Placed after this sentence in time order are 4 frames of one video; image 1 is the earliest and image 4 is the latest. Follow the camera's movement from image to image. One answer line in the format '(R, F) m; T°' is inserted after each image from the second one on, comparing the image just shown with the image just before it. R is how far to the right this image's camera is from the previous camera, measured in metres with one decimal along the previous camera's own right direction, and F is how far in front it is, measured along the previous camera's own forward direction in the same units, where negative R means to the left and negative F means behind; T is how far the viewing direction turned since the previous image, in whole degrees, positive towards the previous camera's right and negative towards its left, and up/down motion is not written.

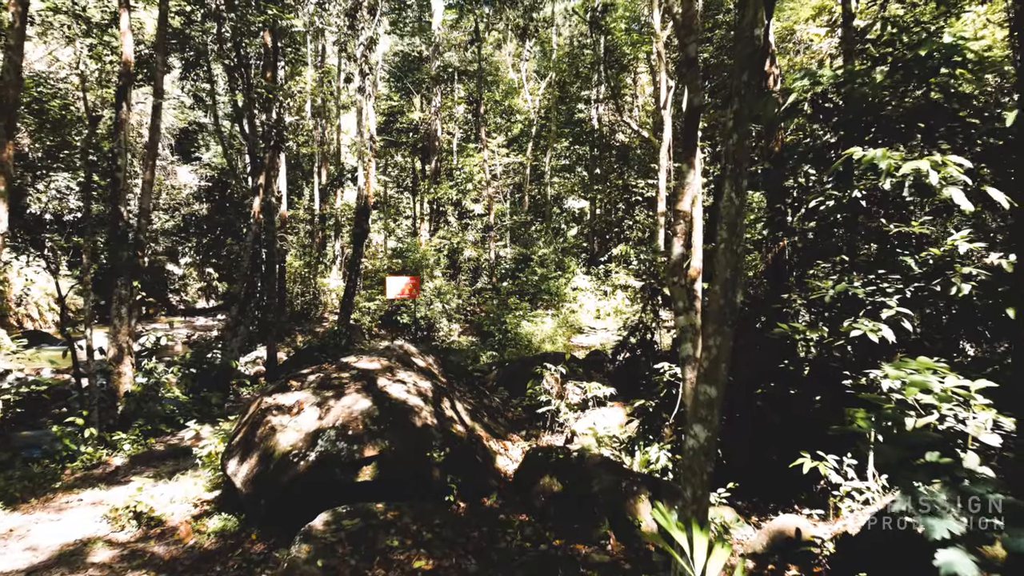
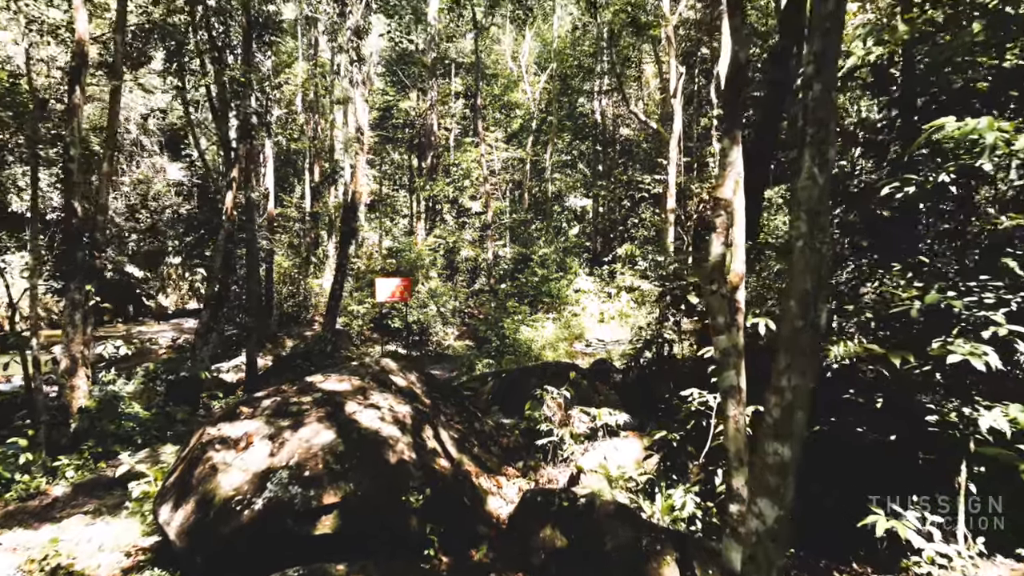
(0.0, +0.9) m; 0°
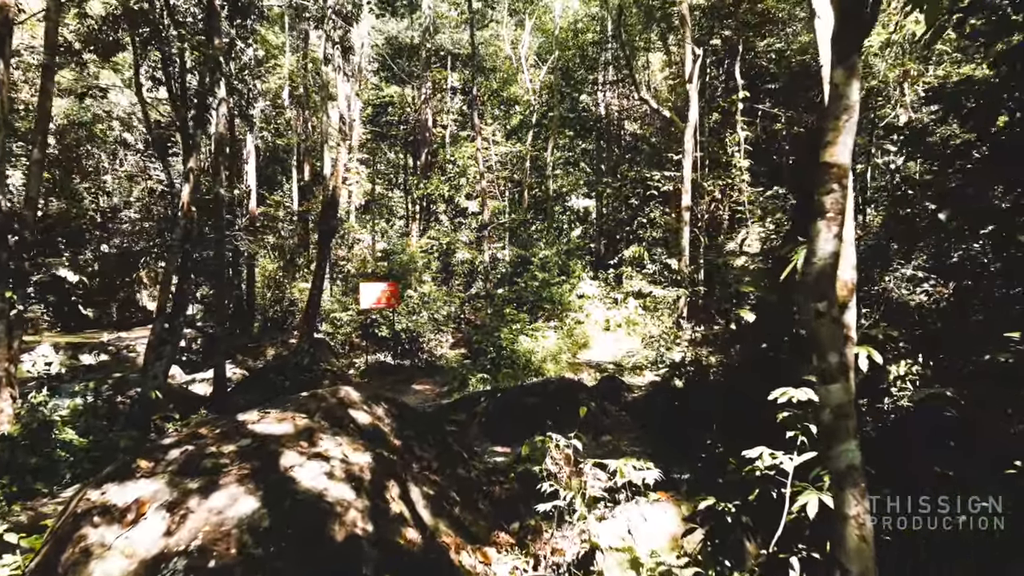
(0.0, +1.2) m; 0°
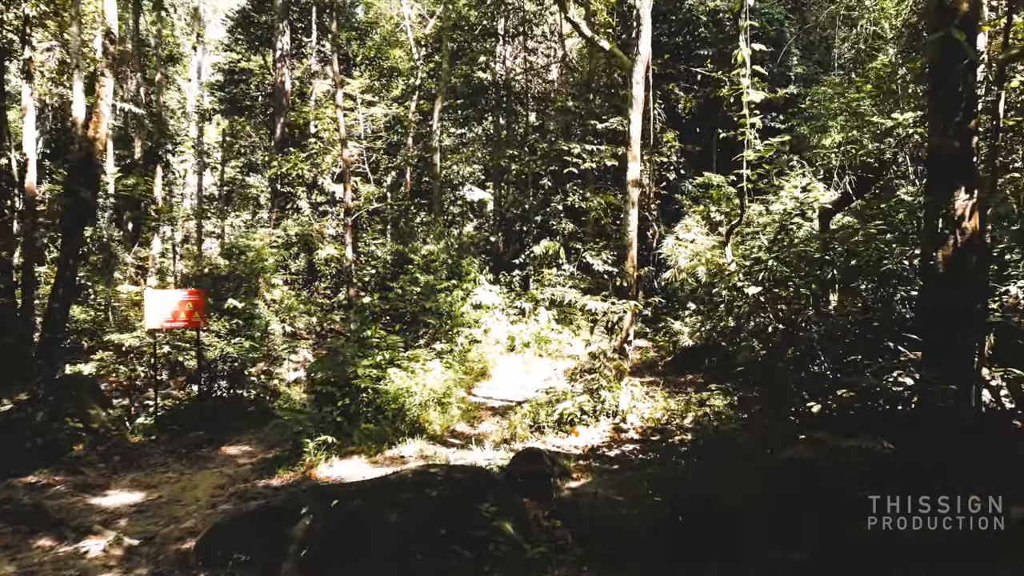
(+0.2, +3.6) m; +8°
